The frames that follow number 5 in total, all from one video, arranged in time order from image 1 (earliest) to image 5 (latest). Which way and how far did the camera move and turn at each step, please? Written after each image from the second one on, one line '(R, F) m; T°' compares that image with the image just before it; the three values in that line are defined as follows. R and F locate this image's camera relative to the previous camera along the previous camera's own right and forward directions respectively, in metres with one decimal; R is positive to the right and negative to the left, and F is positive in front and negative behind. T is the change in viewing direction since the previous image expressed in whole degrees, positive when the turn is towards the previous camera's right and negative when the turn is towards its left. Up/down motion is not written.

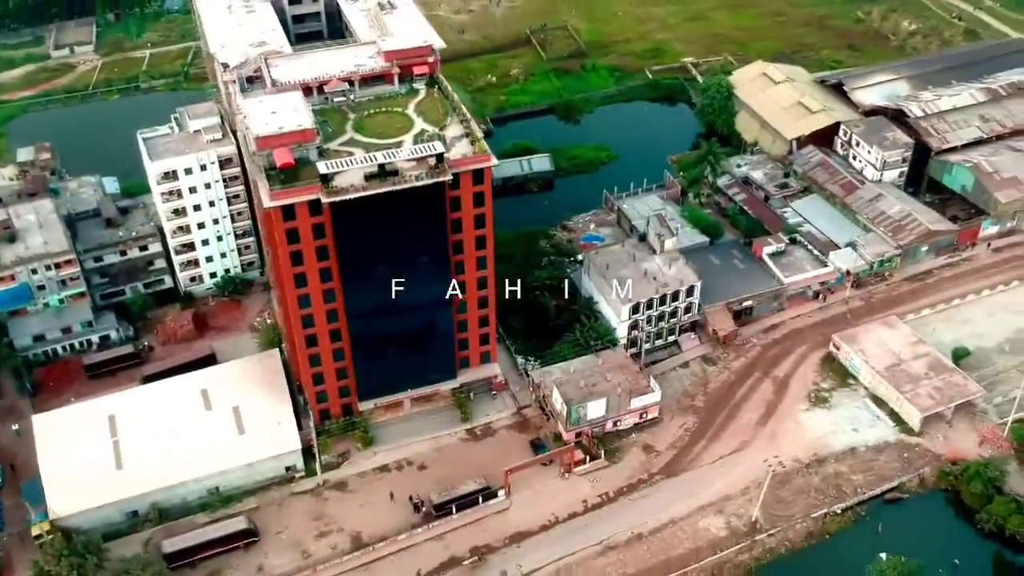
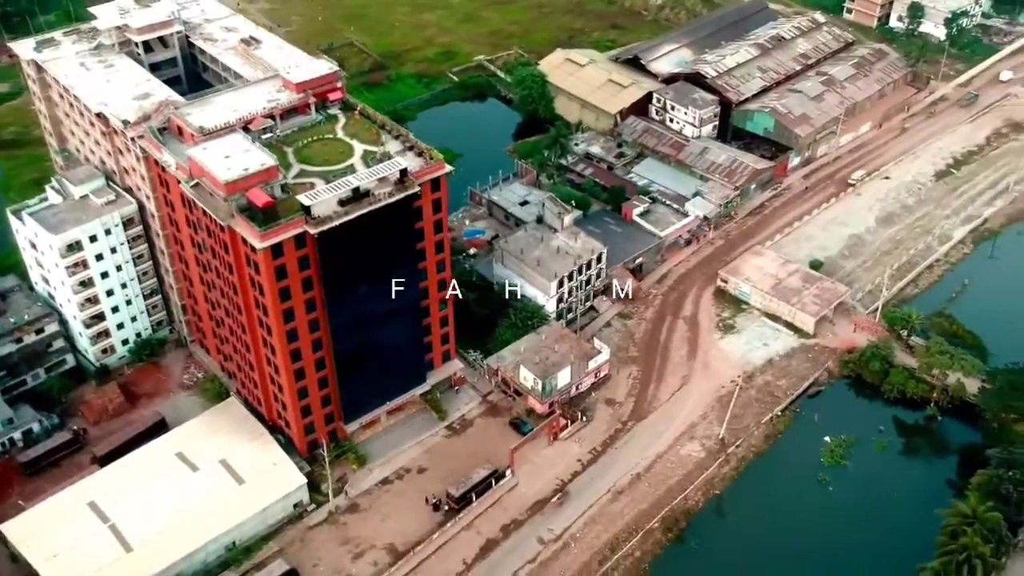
(-19.7, -2.4) m; +17°
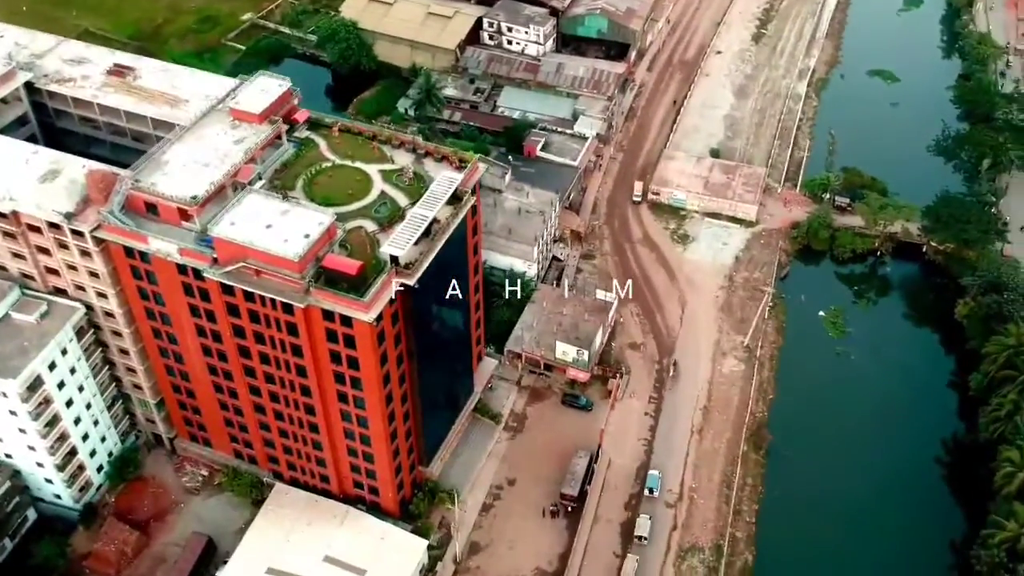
(-27.8, +10.6) m; +20°
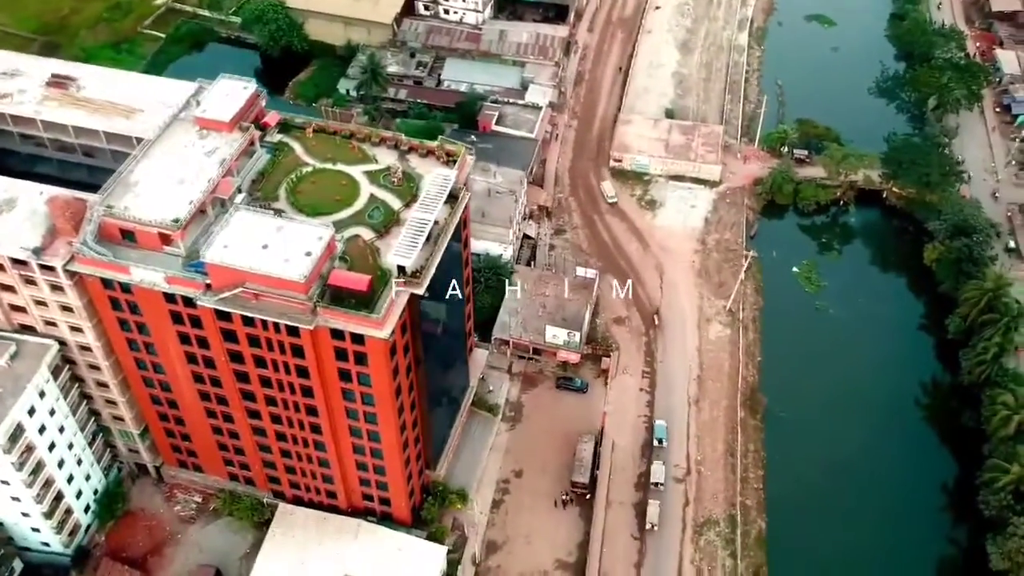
(-5.9, +2.4) m; +5°
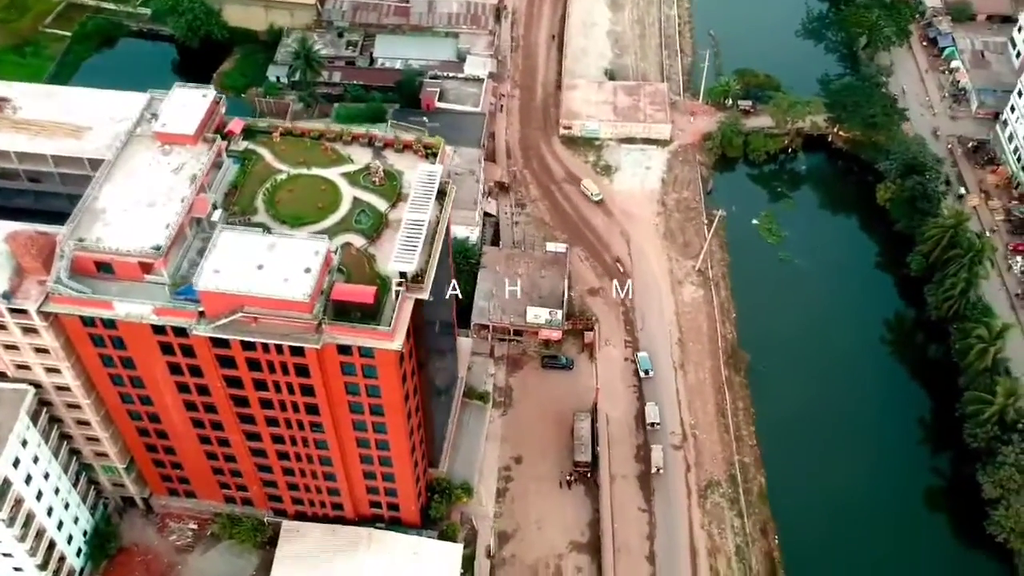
(-5.4, +1.6) m; +5°
